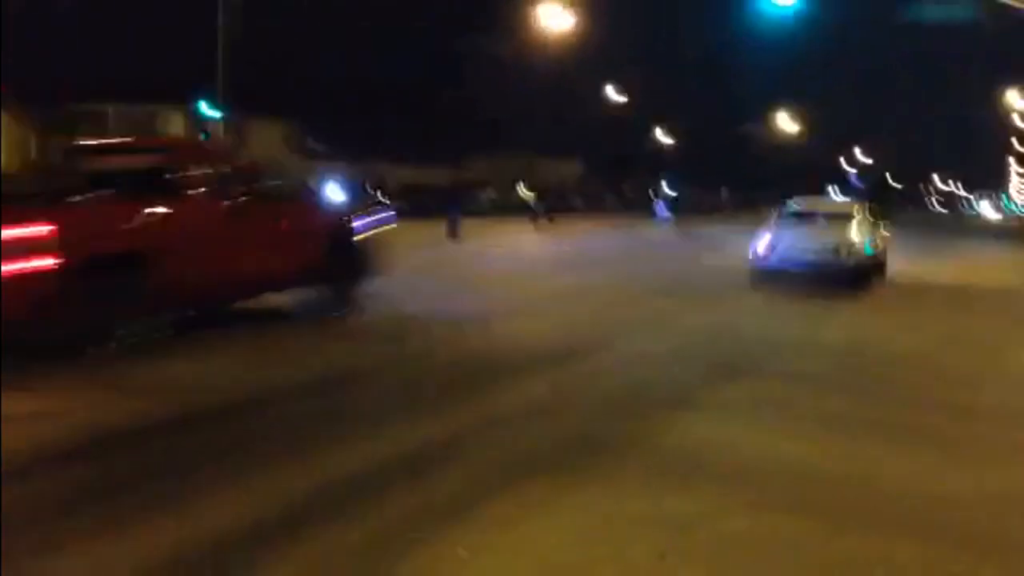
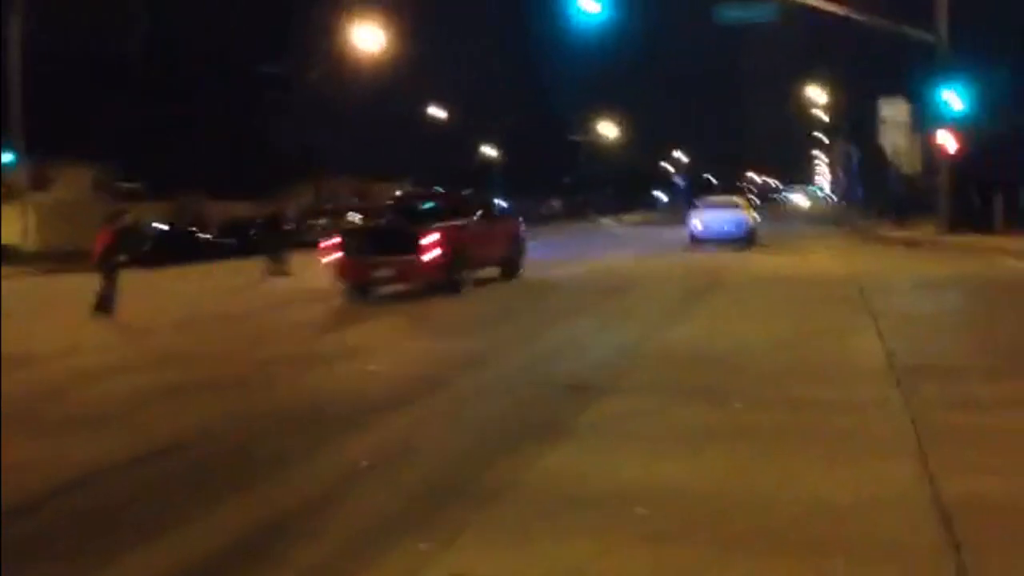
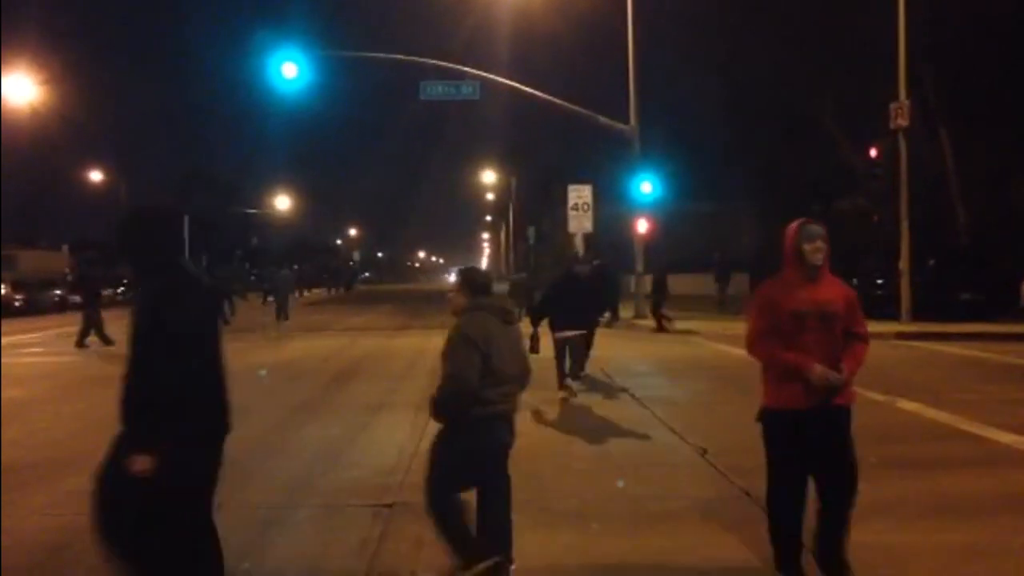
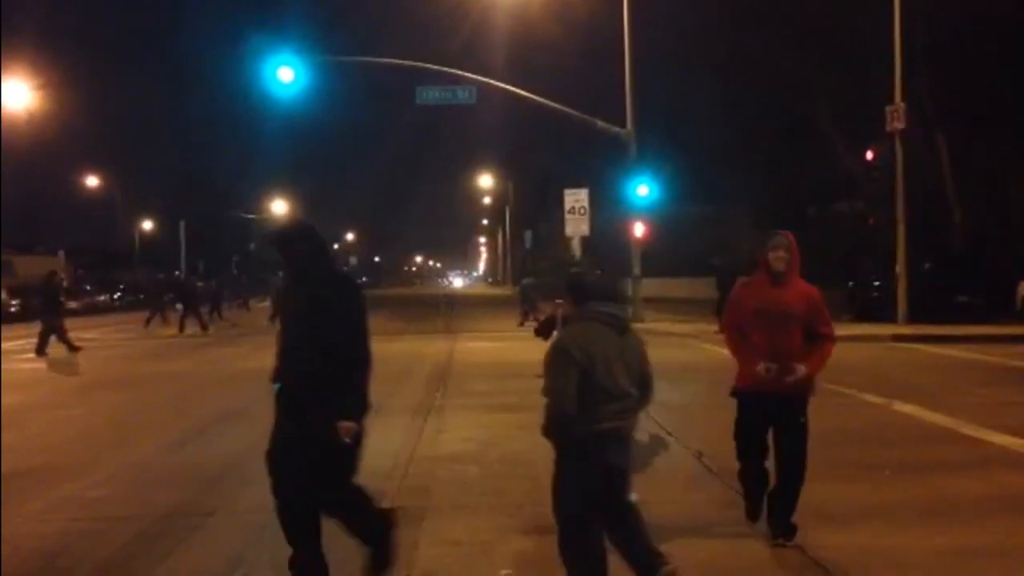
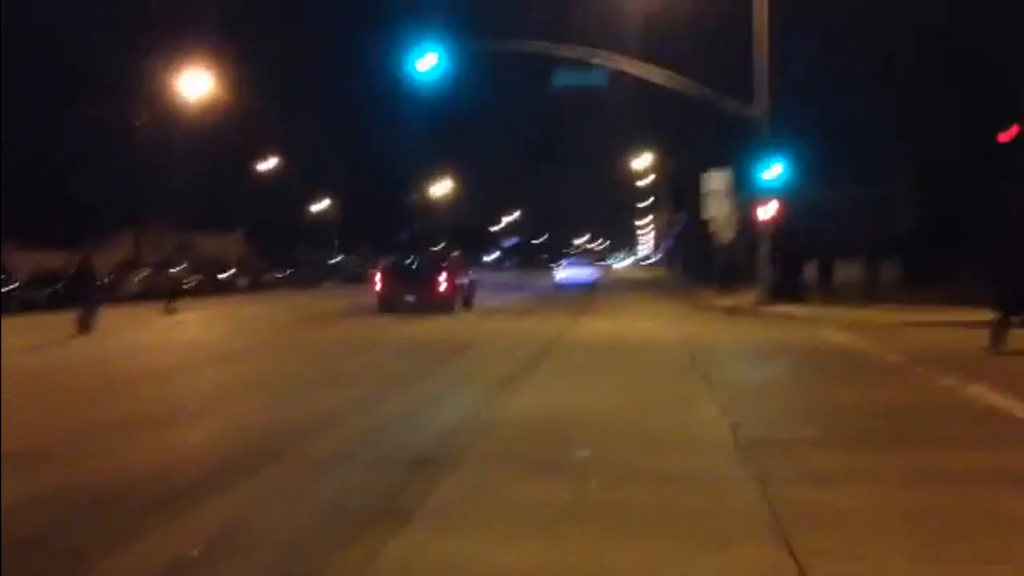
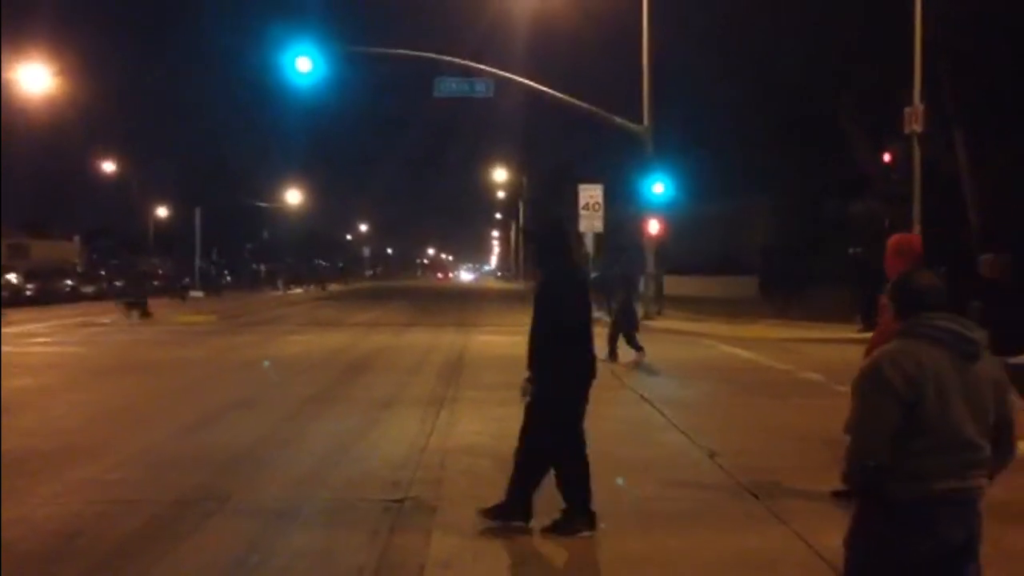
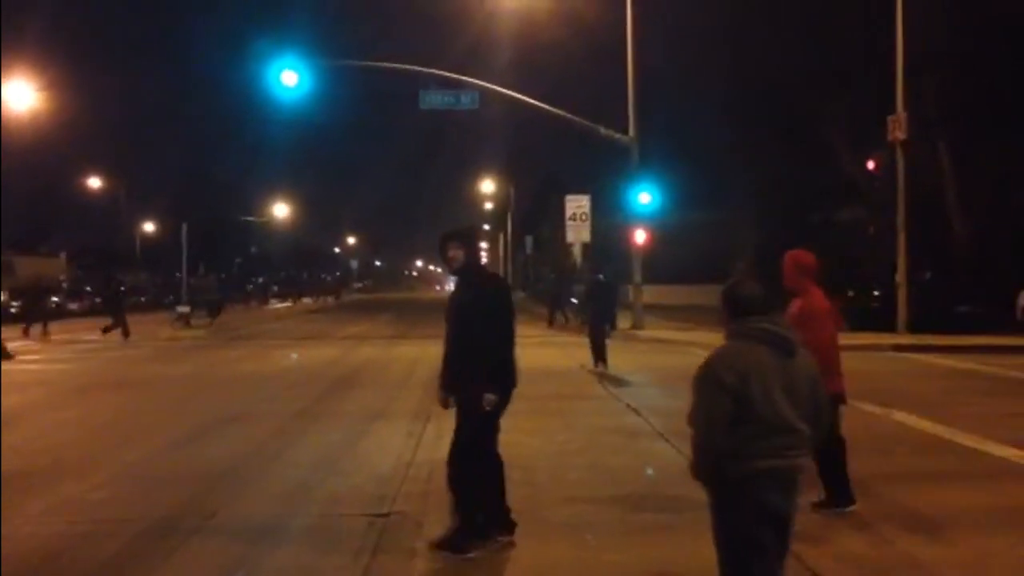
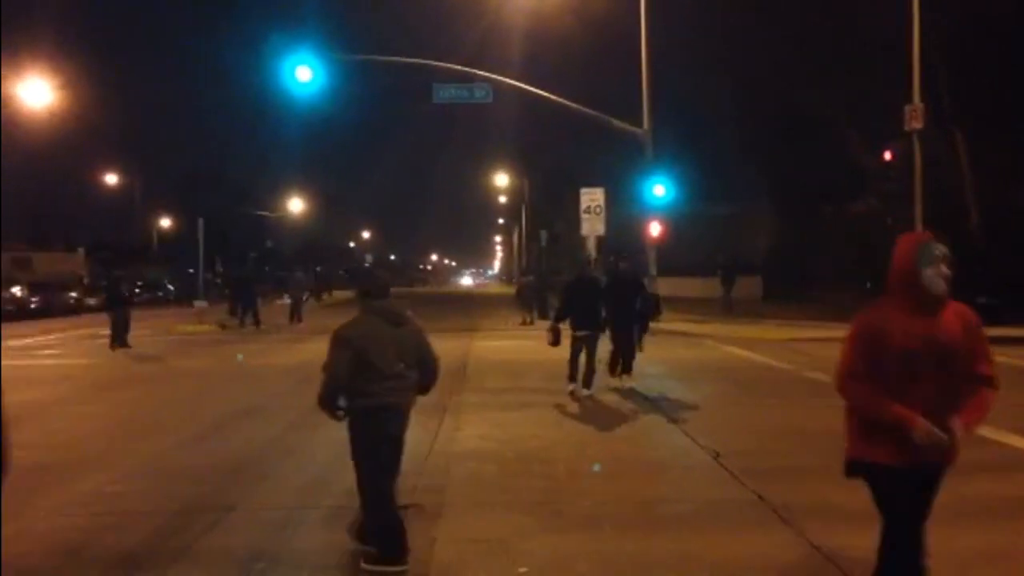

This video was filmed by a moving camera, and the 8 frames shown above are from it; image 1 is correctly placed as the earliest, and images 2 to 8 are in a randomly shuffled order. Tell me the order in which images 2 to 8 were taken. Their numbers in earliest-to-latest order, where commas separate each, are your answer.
2, 5, 6, 7, 4, 3, 8
